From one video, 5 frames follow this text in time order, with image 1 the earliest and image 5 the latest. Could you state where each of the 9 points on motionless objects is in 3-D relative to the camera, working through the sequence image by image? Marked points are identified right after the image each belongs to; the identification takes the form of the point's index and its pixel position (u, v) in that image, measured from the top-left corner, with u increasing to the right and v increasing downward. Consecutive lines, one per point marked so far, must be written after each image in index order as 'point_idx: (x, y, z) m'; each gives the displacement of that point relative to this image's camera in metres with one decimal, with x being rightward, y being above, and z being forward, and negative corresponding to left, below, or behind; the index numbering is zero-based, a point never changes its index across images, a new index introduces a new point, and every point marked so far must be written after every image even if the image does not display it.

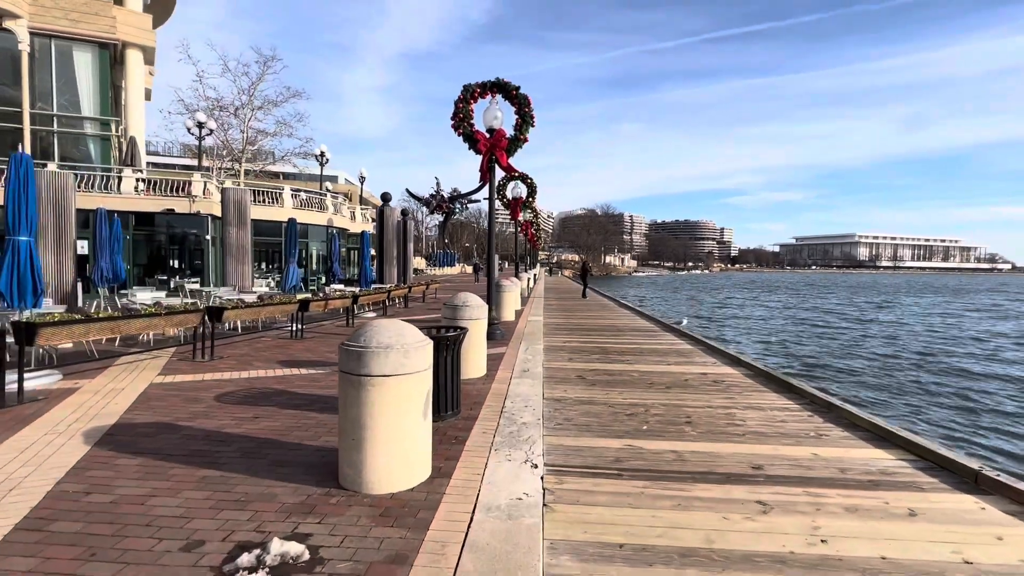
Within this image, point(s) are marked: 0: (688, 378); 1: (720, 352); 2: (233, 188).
0: (+3.0, -1.6, +8.1) m
1: (+4.6, -1.4, +10.4) m
2: (-11.9, +4.3, +19.8) m
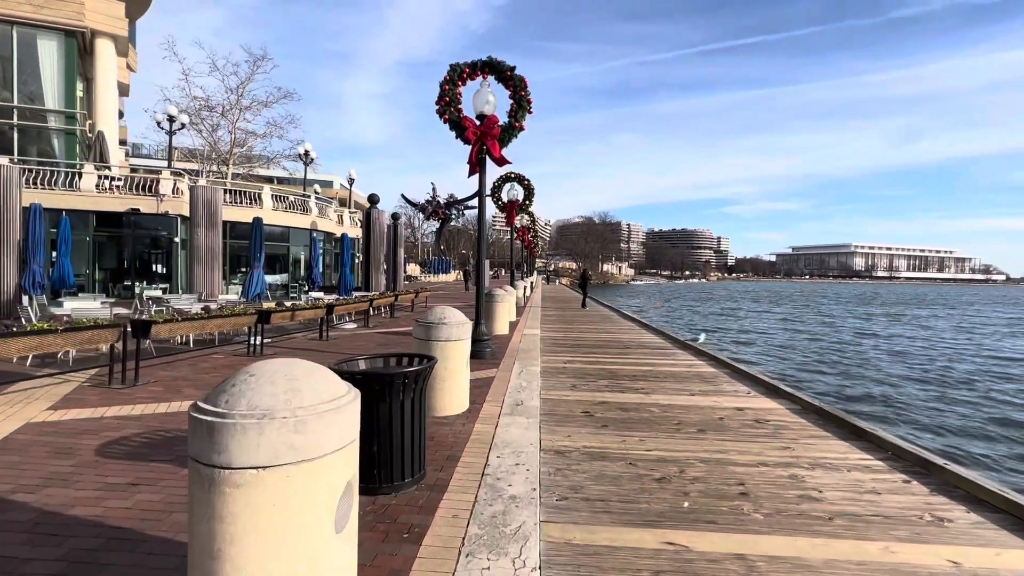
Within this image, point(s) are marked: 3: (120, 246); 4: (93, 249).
0: (+2.9, -1.8, +6.4) m
1: (+4.5, -1.7, +8.7) m
2: (-12.0, +4.0, +18.1) m
3: (-16.6, +1.9, +19.7) m
4: (-17.2, +1.6, +19.4) m
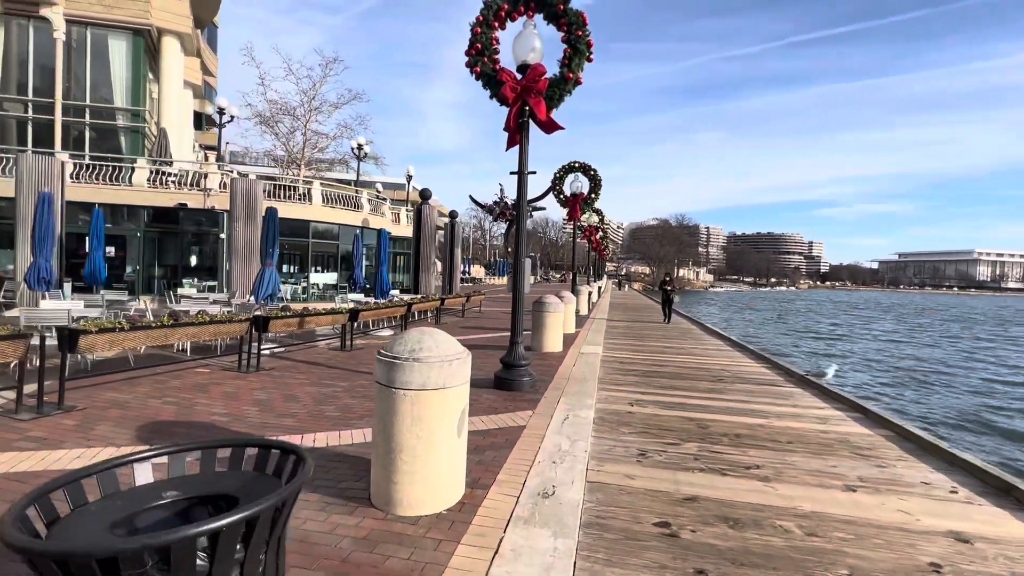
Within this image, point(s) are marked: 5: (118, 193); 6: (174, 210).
0: (+3.0, -1.9, +3.3) m
1: (+4.9, -1.9, +5.3) m
2: (-9.9, +4.0, +17.1) m
3: (-14.2, +2.0, +19.3) m
4: (-14.9, +1.8, +19.1) m
5: (-15.5, +3.7, +18.3) m
6: (-13.9, +3.2, +19.1) m
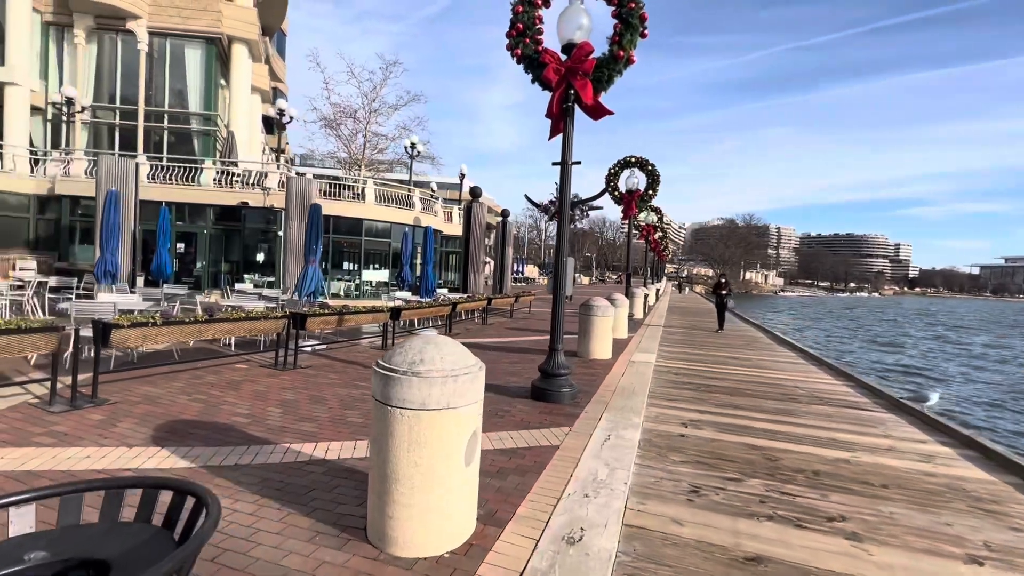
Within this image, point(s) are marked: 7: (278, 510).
0: (+3.0, -2.0, +2.2) m
1: (+5.1, -2.0, +4.1) m
2: (-8.0, +4.2, +17.5) m
3: (-12.1, +2.2, +20.2) m
4: (-12.8, +2.0, +20.1) m
5: (-13.4, +3.9, +19.4) m
6: (-11.8, +3.4, +20.0) m
7: (-1.9, -1.8, +3.8) m
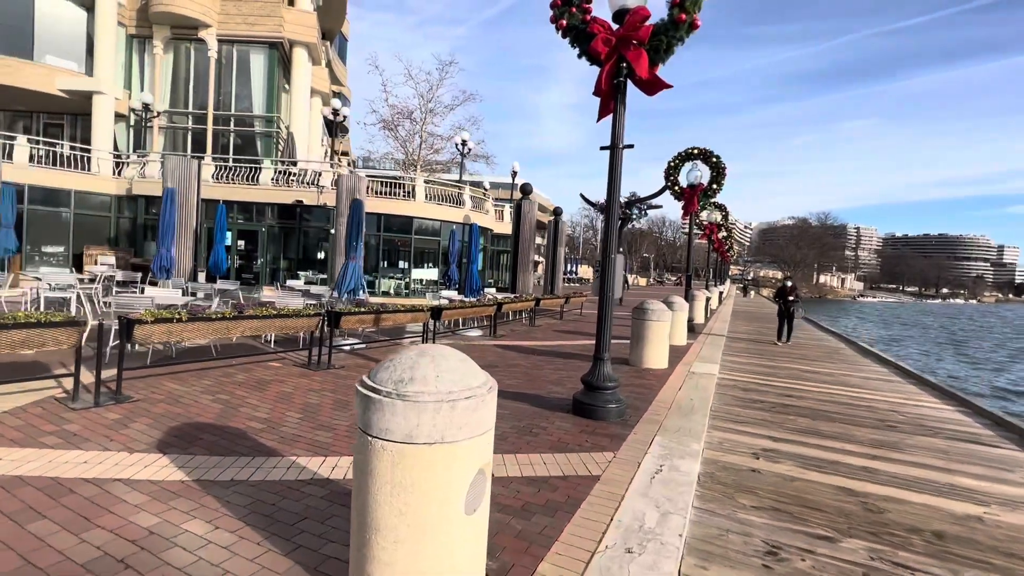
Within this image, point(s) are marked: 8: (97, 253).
0: (+2.9, -2.1, +1.1) m
1: (+5.3, -2.1, +2.7) m
2: (-6.2, +4.3, +17.6) m
3: (-9.9, +2.3, +20.7) m
4: (-10.6, +2.2, +20.7) m
5: (-11.3, +4.1, +20.0) m
6: (-9.6, +3.6, +20.5) m
7: (-1.7, -1.8, +3.2) m
8: (-16.0, +1.4, +17.9) m
